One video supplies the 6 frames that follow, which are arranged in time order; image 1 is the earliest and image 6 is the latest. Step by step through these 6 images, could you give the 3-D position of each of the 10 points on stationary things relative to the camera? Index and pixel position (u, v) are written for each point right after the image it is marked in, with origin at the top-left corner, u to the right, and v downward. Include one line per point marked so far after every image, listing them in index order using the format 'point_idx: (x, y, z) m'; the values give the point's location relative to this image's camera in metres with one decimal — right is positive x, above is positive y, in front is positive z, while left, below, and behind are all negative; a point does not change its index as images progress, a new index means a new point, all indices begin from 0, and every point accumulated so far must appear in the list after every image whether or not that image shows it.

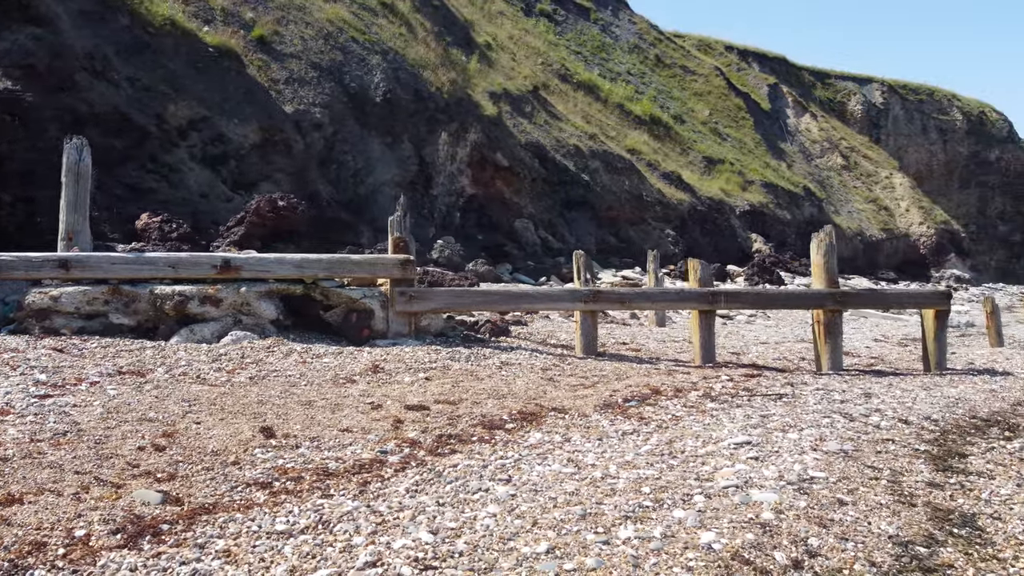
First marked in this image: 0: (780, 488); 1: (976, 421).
0: (+1.7, -1.3, +5.2) m
1: (+5.0, -1.4, +8.8) m
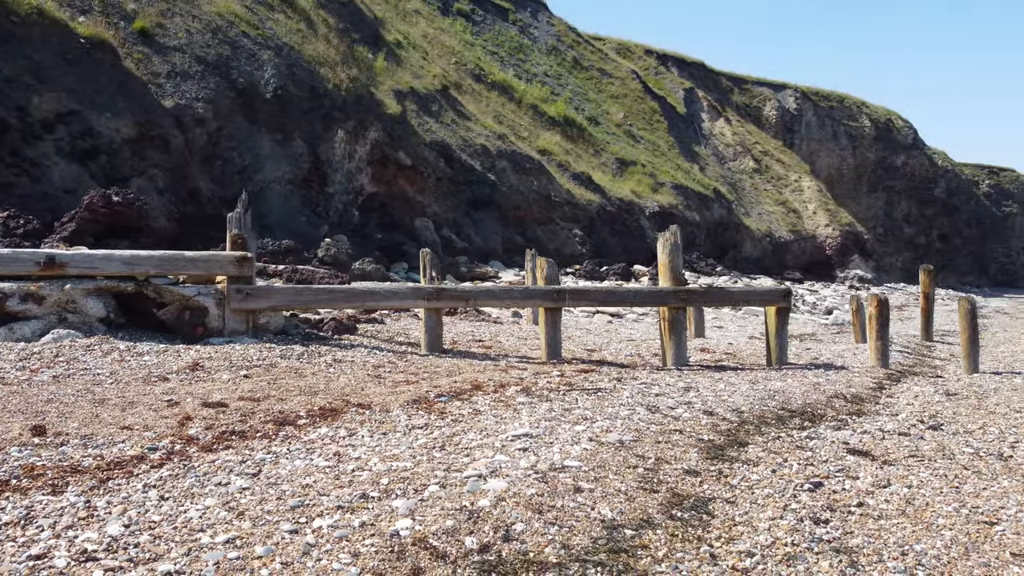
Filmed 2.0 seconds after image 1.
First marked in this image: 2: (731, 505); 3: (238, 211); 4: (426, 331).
0: (0.0, -1.2, +5.4) m
1: (+3.0, -1.4, +9.2) m
2: (+1.5, -1.5, +5.5) m
3: (-3.6, +1.0, +10.9) m
4: (-1.2, -0.6, +11.2) m
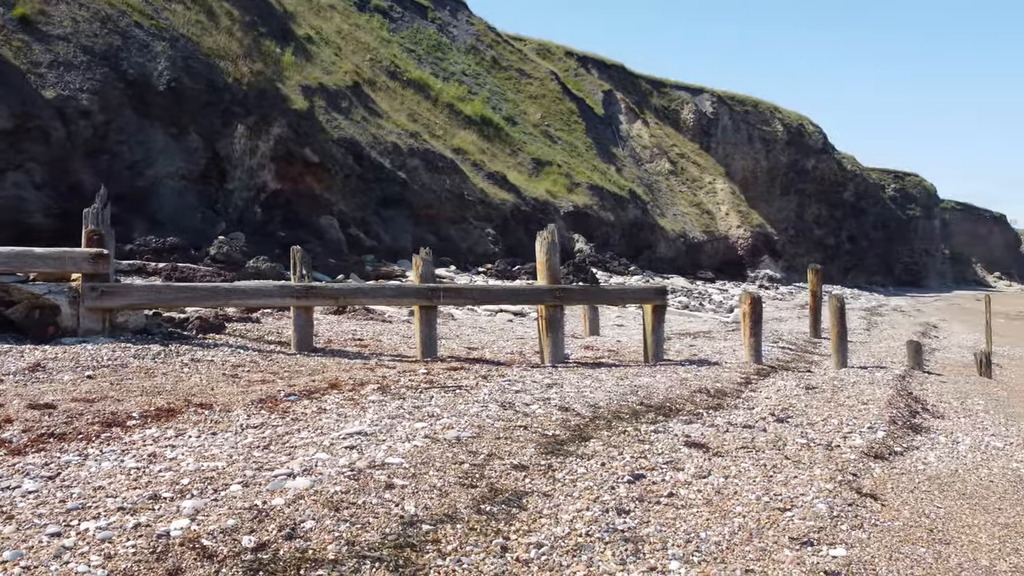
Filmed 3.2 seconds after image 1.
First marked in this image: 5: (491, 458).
0: (-1.2, -1.2, +5.3) m
1: (+1.5, -1.4, +9.5) m
2: (+0.2, -1.4, +5.6) m
3: (-5.3, +1.0, +10.5) m
4: (-2.9, -0.6, +11.0) m
5: (-0.2, -1.3, +6.5) m
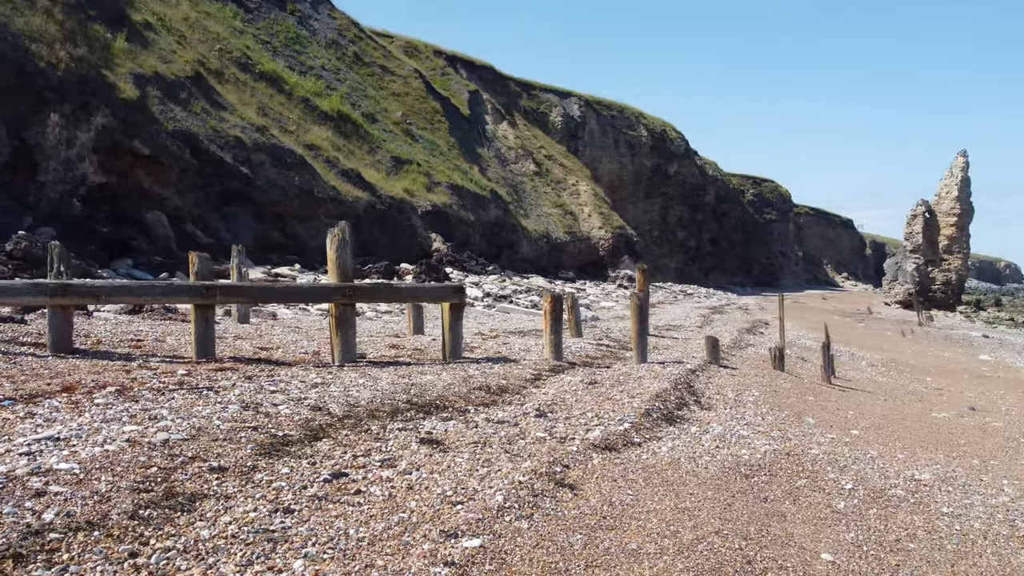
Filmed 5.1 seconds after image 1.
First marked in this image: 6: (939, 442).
0: (-3.3, -1.2, +5.0) m
1: (-1.3, -1.3, +9.5) m
2: (-1.9, -1.4, +5.4) m
3: (-8.1, +1.1, +9.5) m
4: (-5.8, -0.5, +10.4) m
5: (-2.4, -1.3, +6.3) m
6: (+7.1, -2.5, +13.5) m
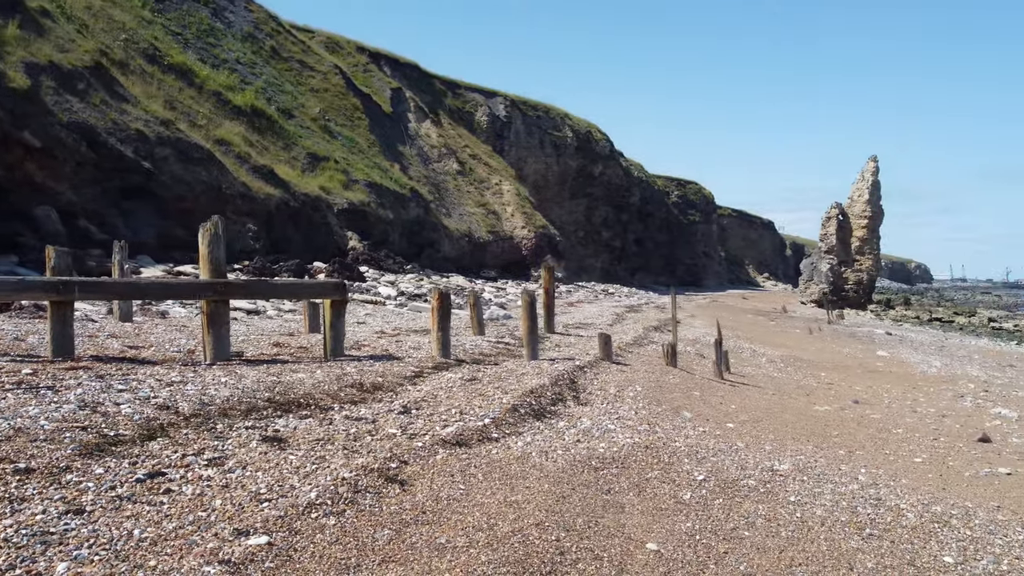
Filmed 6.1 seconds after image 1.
0: (-4.4, -1.1, +4.6) m
1: (-2.8, -1.3, +9.2) m
2: (-3.1, -1.4, +5.2) m
3: (-9.6, +1.1, +8.7) m
4: (-7.4, -0.5, +9.8) m
5: (-3.7, -1.3, +6.0) m
6: (+5.1, -2.5, +14.0) m
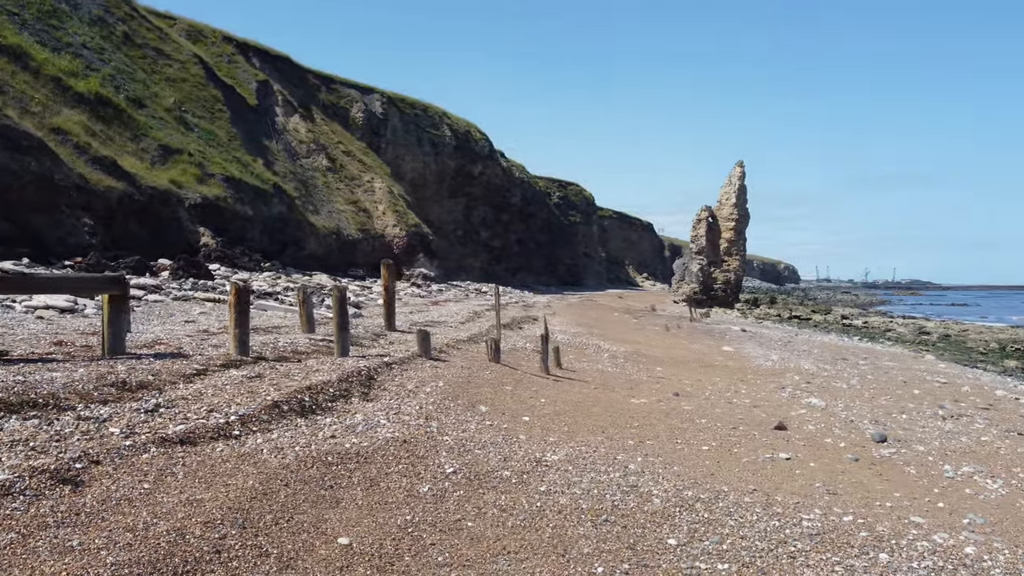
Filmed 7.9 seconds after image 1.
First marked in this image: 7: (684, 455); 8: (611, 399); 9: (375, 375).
0: (-6.5, -1.1, +3.8) m
1: (-5.5, -1.2, +8.6) m
2: (-5.3, -1.3, +4.5) m
3: (-12.2, +1.2, +7.1) m
4: (-10.1, -0.4, +8.5) m
5: (-5.9, -1.2, +5.2) m
6: (+1.7, -2.4, +14.4) m
7: (+2.6, -2.6, +12.7) m
8: (+2.1, -2.4, +18.0) m
9: (-2.2, -1.4, +13.5) m
